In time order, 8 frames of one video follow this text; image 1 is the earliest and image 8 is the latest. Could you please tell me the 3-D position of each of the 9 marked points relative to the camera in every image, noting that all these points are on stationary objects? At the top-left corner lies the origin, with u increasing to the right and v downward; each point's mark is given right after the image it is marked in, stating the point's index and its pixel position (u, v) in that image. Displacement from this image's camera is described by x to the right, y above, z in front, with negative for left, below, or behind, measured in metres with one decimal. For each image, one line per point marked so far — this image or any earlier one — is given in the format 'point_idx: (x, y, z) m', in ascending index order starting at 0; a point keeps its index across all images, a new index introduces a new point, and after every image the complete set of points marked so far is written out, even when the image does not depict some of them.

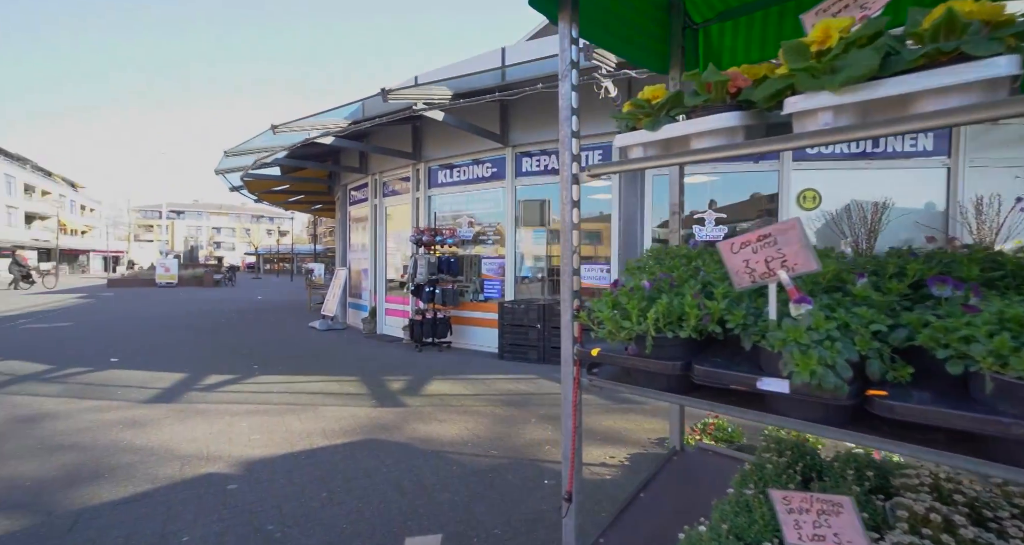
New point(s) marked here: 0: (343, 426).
0: (-1.4, -1.3, +4.2) m
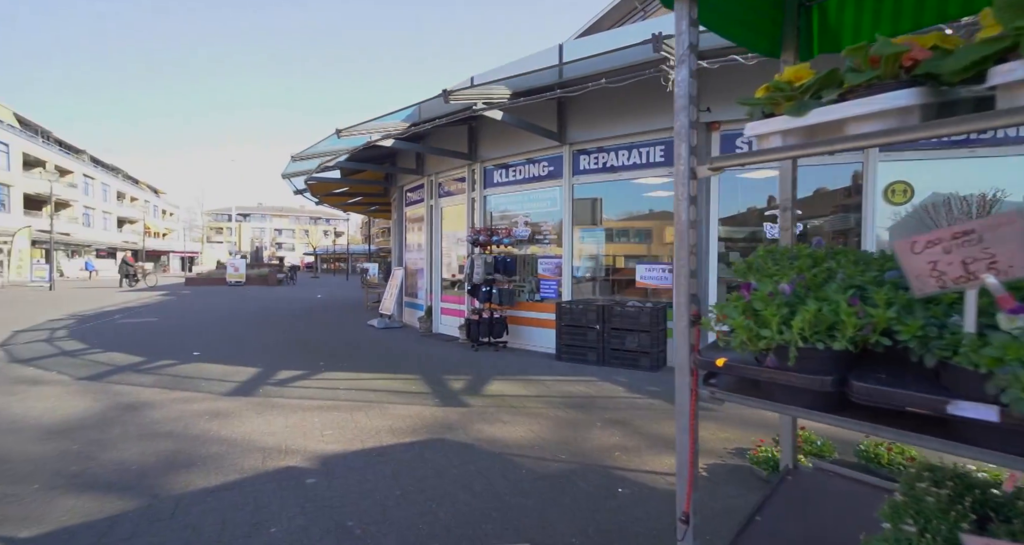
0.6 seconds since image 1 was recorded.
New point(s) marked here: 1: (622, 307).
0: (-0.9, -1.3, +4.2) m
1: (+1.4, -0.5, +6.6) m
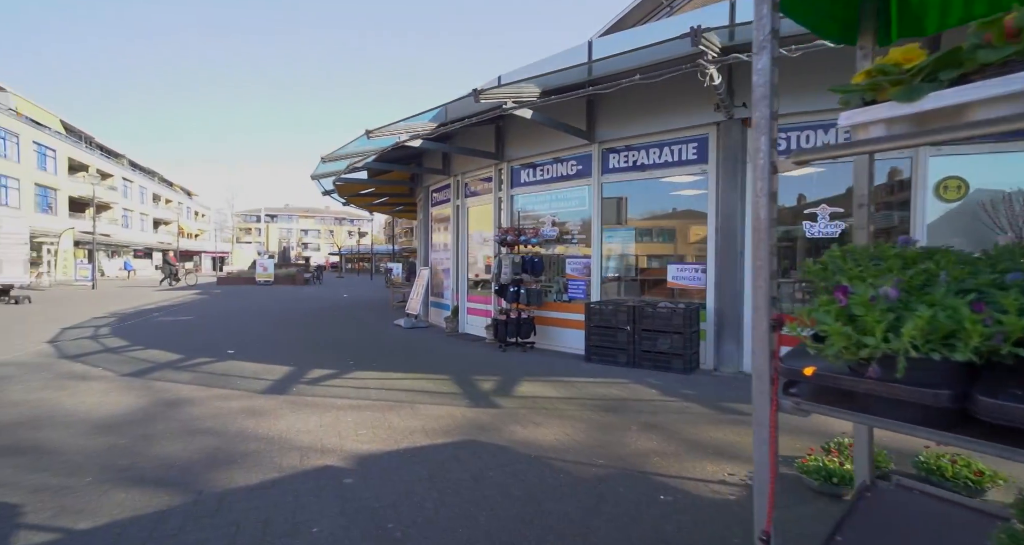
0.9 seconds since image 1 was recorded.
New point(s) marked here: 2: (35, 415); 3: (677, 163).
0: (-0.6, -1.3, +4.2) m
1: (+1.8, -0.5, +6.4) m
2: (-4.7, -1.4, +5.1) m
3: (+2.3, +1.5, +6.9) m
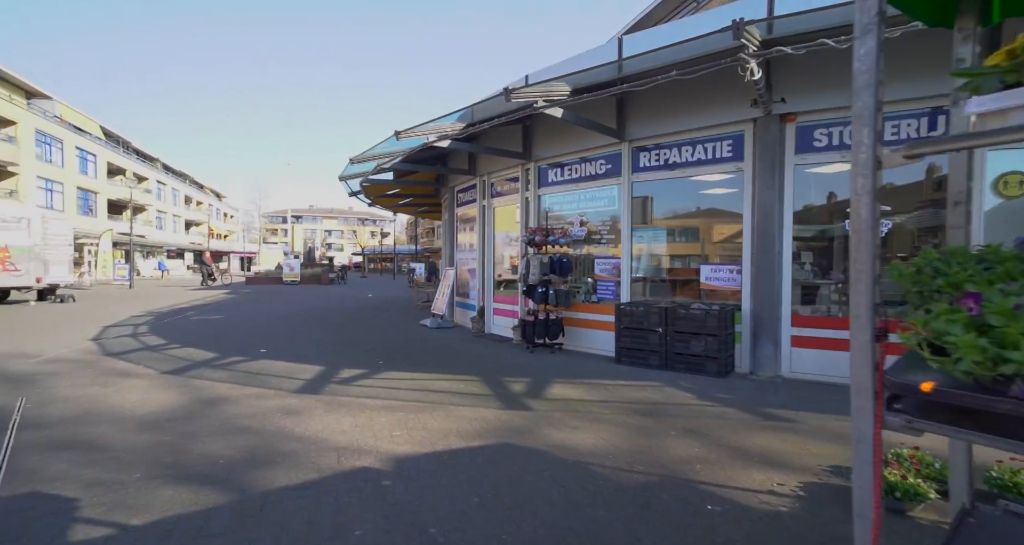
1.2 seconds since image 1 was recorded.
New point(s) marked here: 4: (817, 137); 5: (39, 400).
0: (-0.3, -1.3, +4.2) m
1: (+2.2, -0.5, +6.3) m
2: (-4.4, -1.4, +5.2) m
3: (+2.7, +1.5, +6.7) m
4: (+3.6, +1.6, +5.9) m
5: (-5.3, -1.4, +5.7) m
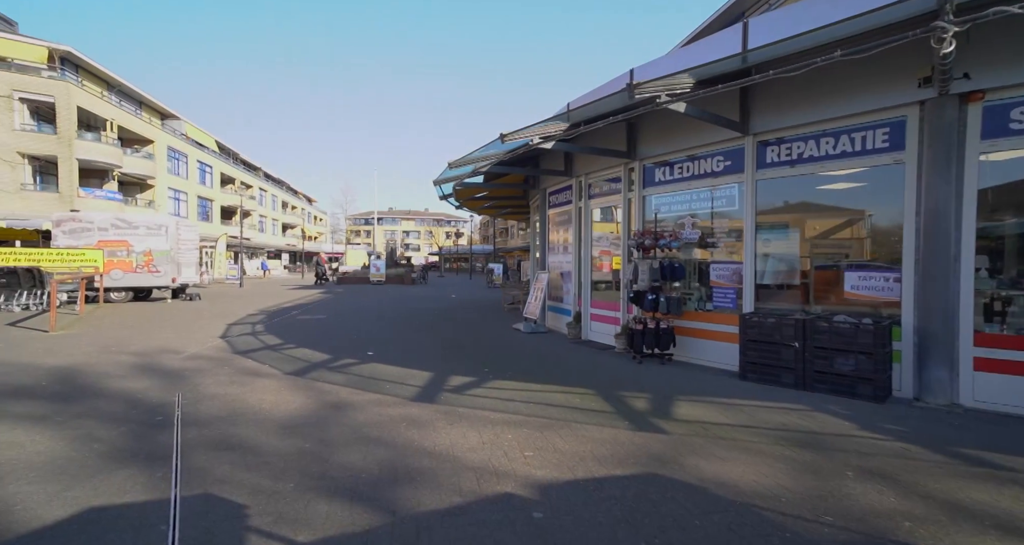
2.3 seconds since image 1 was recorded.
0: (+0.8, -1.4, +3.9) m
1: (+3.5, -0.6, +5.6) m
2: (-3.1, -1.5, +5.6) m
3: (+4.1, +1.4, +5.9) m
4: (+4.9, +1.5, +5.0) m
5: (-3.9, -1.5, +6.2) m
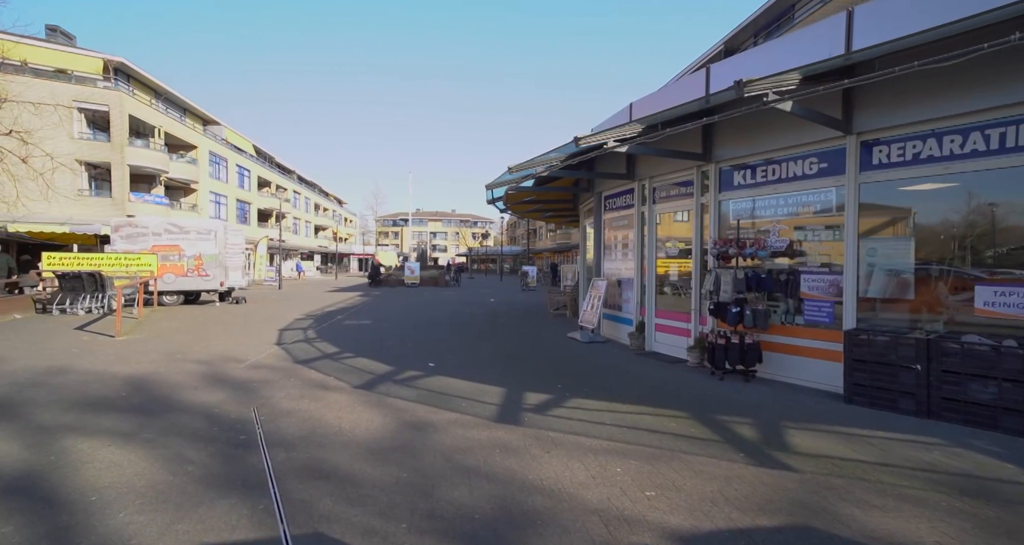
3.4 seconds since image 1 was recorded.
0: (+1.6, -1.6, +3.5) m
1: (+4.5, -0.7, +5.1) m
2: (-2.2, -1.7, +5.4) m
3: (+5.1, +1.2, +5.4) m
4: (+5.9, +1.3, +4.4) m
5: (-2.9, -1.7, +6.0) m
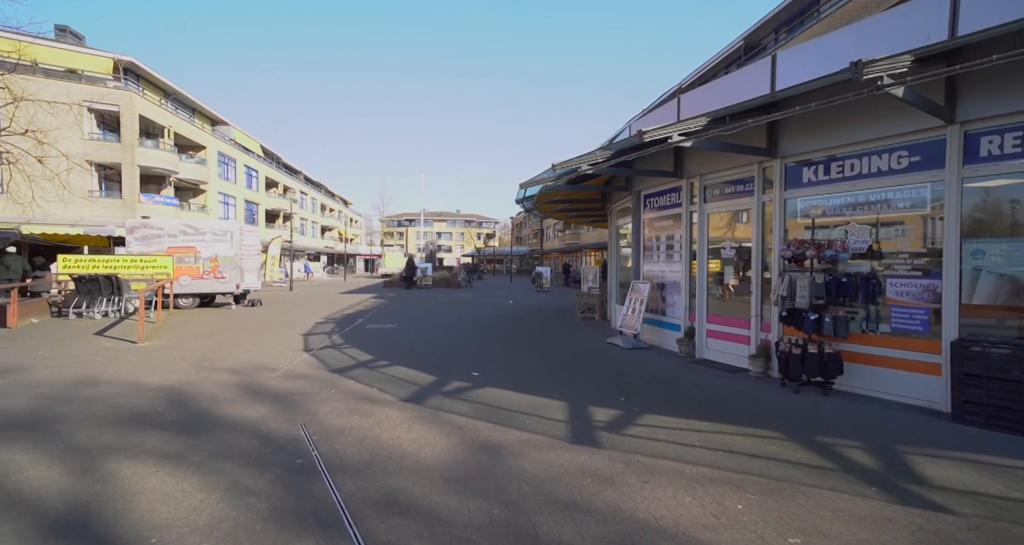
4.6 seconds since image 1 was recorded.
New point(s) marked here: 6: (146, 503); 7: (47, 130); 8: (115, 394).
0: (+2.4, -1.6, +3.0) m
1: (+5.3, -0.8, +4.5) m
2: (-1.4, -1.7, +4.9) m
3: (+5.9, +1.2, +4.8) m
4: (+6.6, +1.3, +3.8) m
5: (-2.1, -1.8, +5.6) m
6: (-2.7, -1.7, +3.7) m
7: (-14.9, +4.6, +16.2) m
8: (-5.3, -1.6, +6.7) m
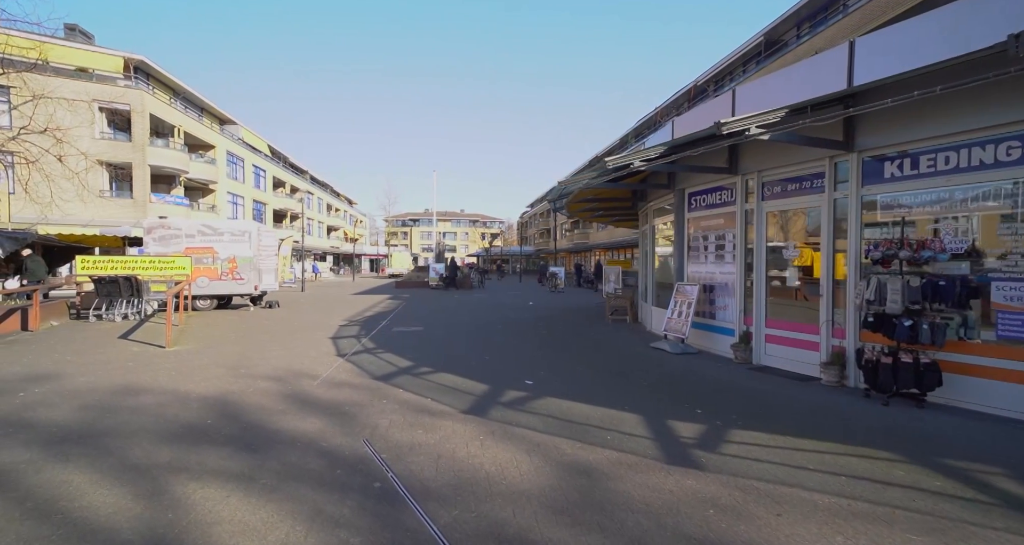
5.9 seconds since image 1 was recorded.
0: (+3.2, -1.7, +2.5) m
1: (+6.1, -0.8, +4.0) m
2: (-0.5, -1.8, +4.4) m
3: (+6.7, +1.1, +4.3) m
4: (+7.5, +1.3, +3.3) m
5: (-1.3, -1.8, +5.1) m
6: (-1.8, -1.7, +3.2) m
7: (-14.0, +4.5, +15.8) m
8: (-4.4, -1.7, +6.3) m
